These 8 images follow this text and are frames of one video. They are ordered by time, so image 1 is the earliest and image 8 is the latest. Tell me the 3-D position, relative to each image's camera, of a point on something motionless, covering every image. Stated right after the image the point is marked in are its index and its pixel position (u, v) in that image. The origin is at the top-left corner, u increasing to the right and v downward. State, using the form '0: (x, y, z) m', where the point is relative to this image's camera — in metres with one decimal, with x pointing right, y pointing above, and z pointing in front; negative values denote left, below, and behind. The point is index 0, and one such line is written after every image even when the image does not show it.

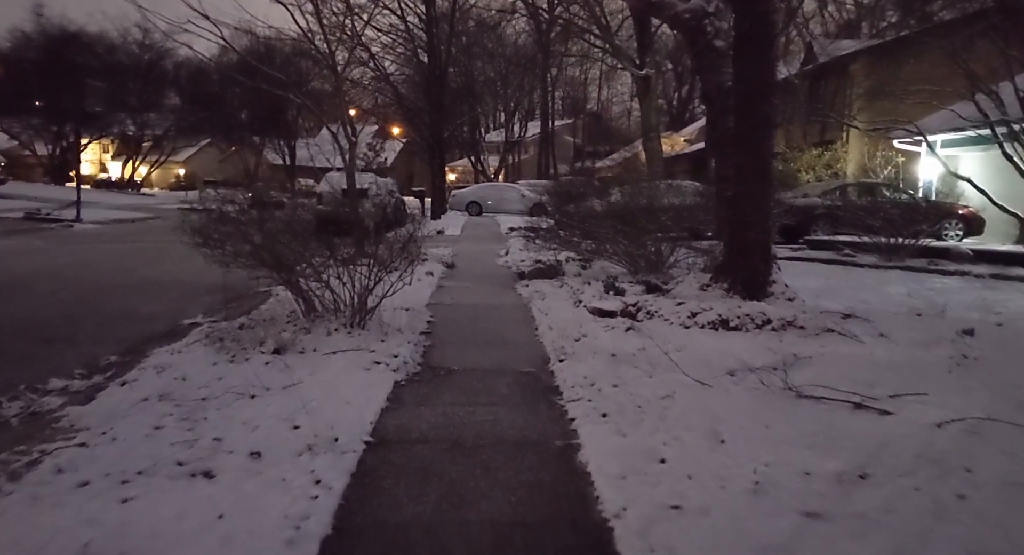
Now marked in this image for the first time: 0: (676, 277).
0: (+2.9, 0.0, +11.6) m
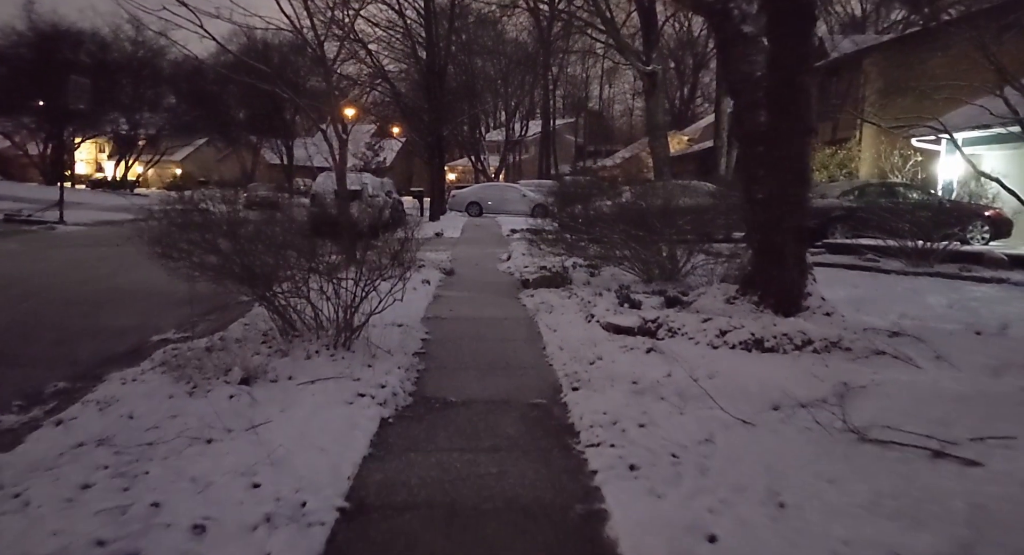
0: (+2.9, -0.1, +10.7) m
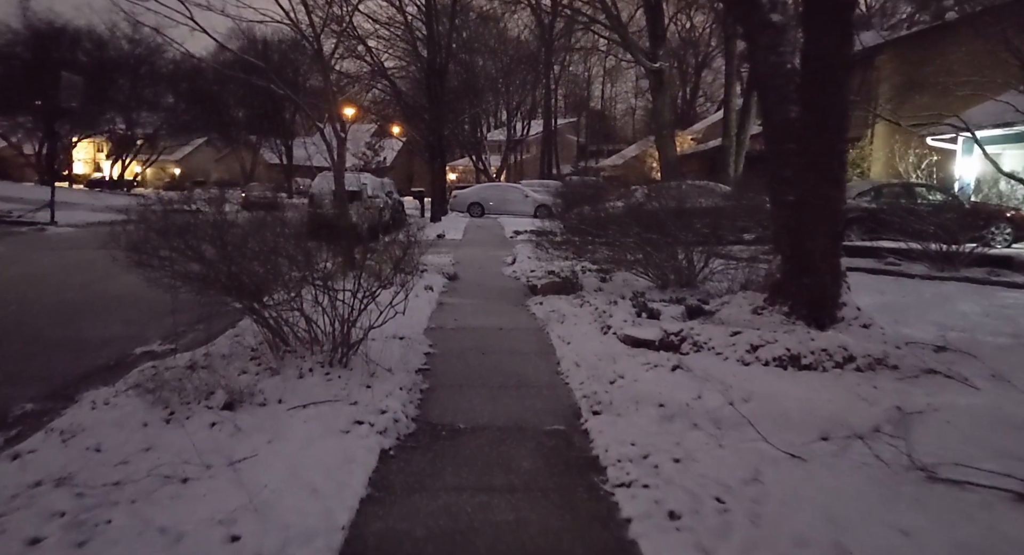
0: (+3.1, -0.2, +10.1) m
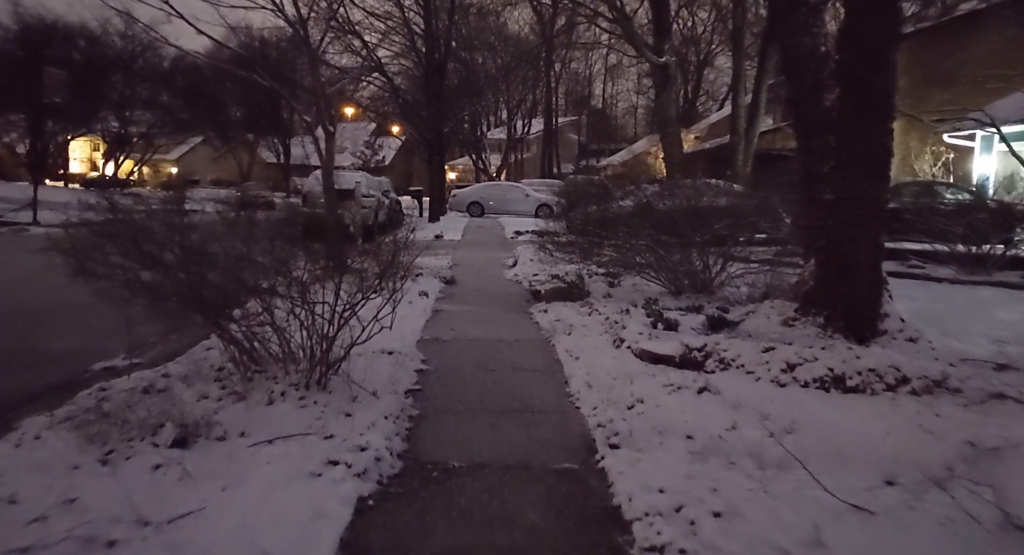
0: (+3.1, -0.3, +9.3) m
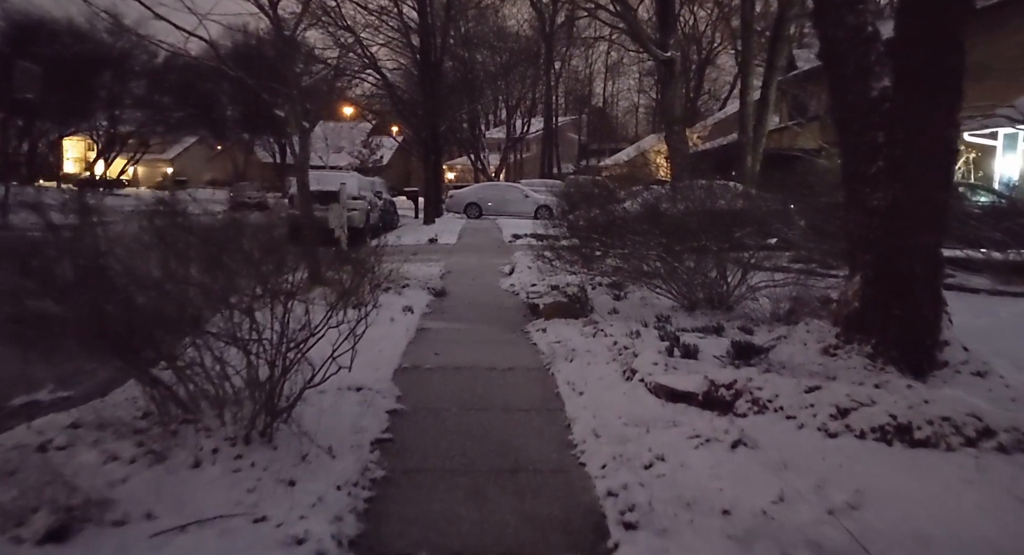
0: (+3.0, -0.5, +8.4) m
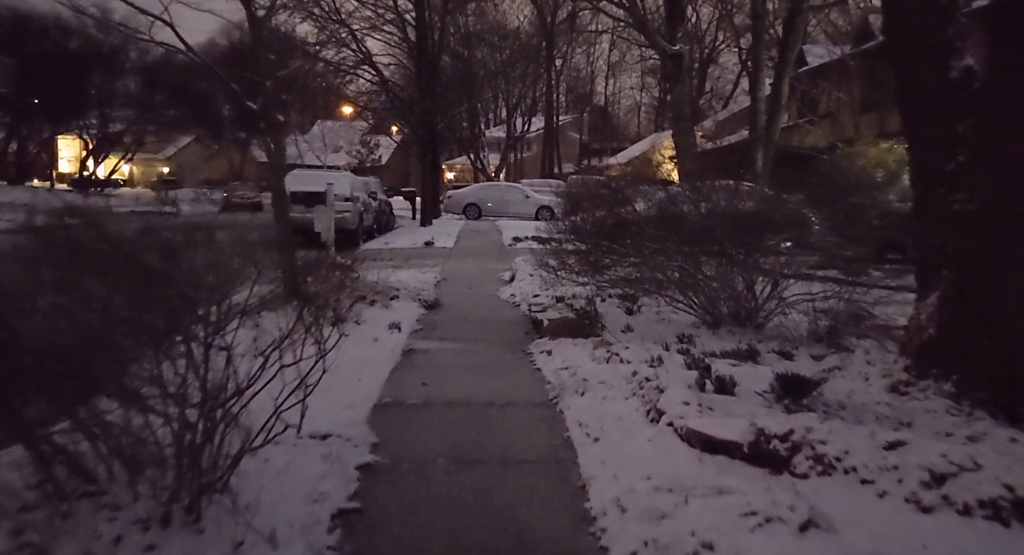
0: (+3.0, -0.6, +7.4) m
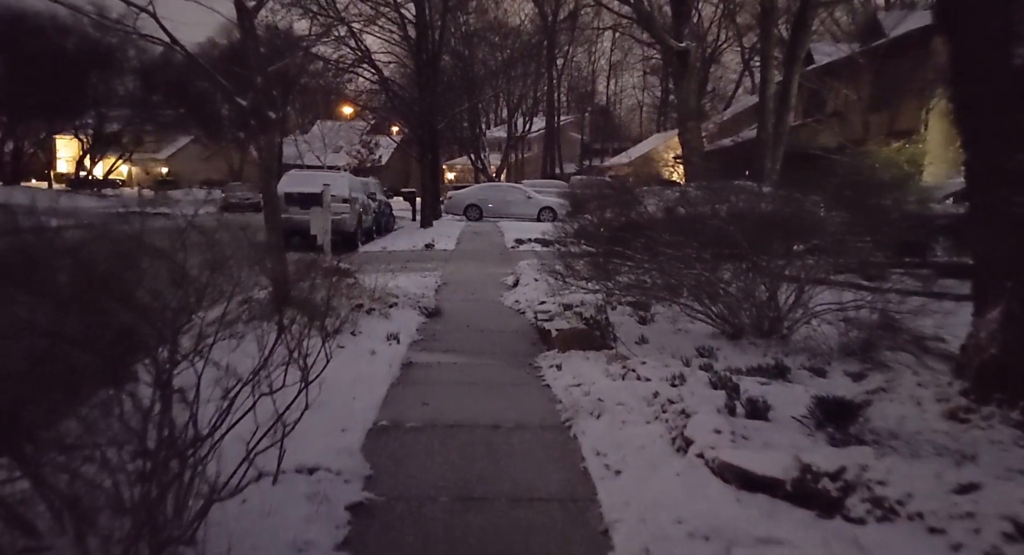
0: (+3.1, -0.7, +6.9) m
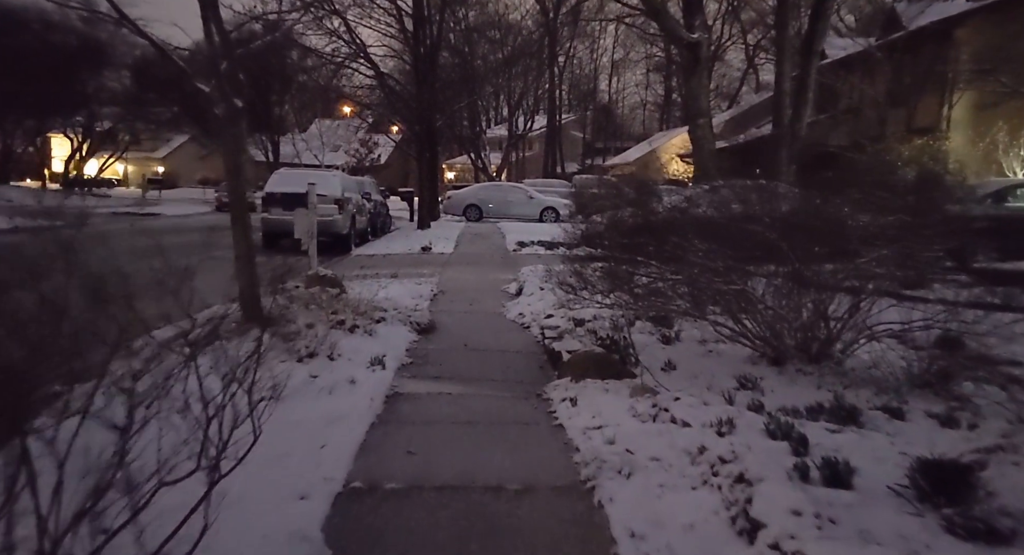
0: (+3.1, -0.8, +5.9) m
